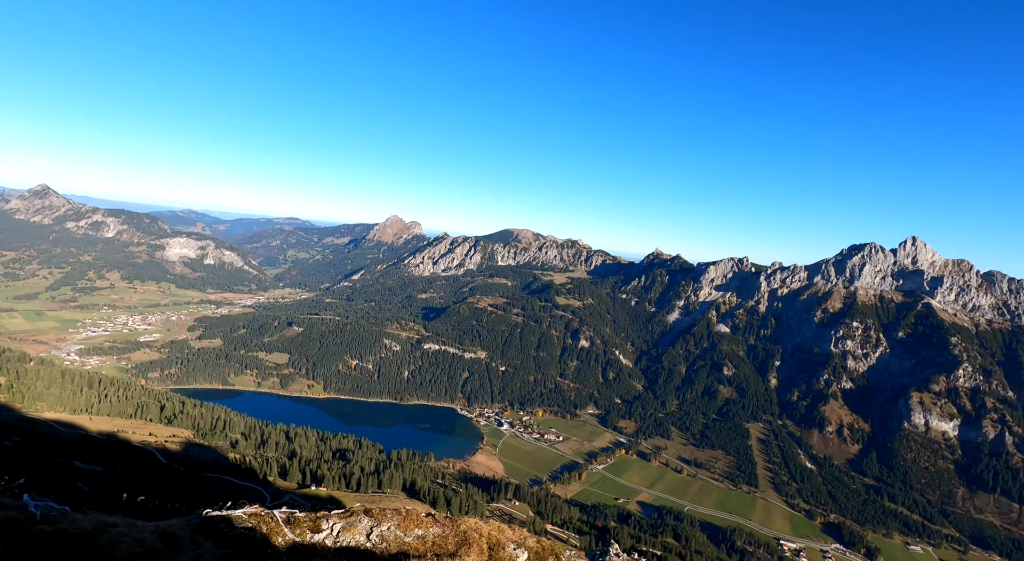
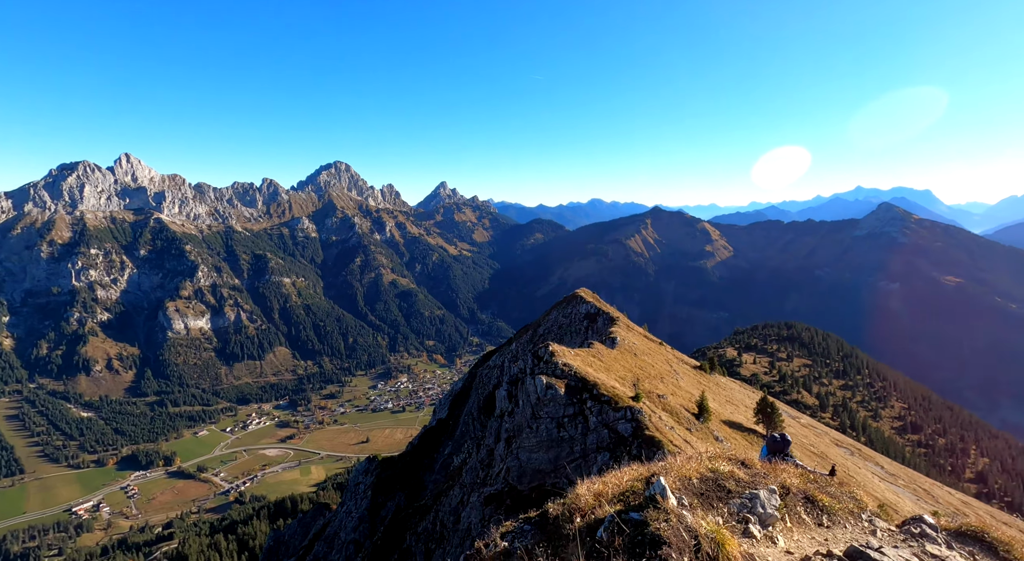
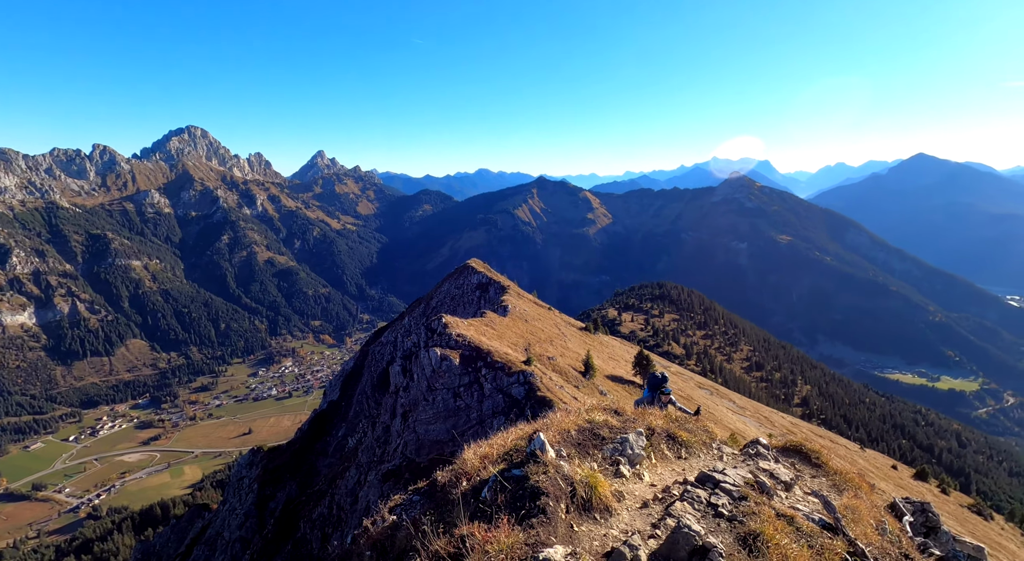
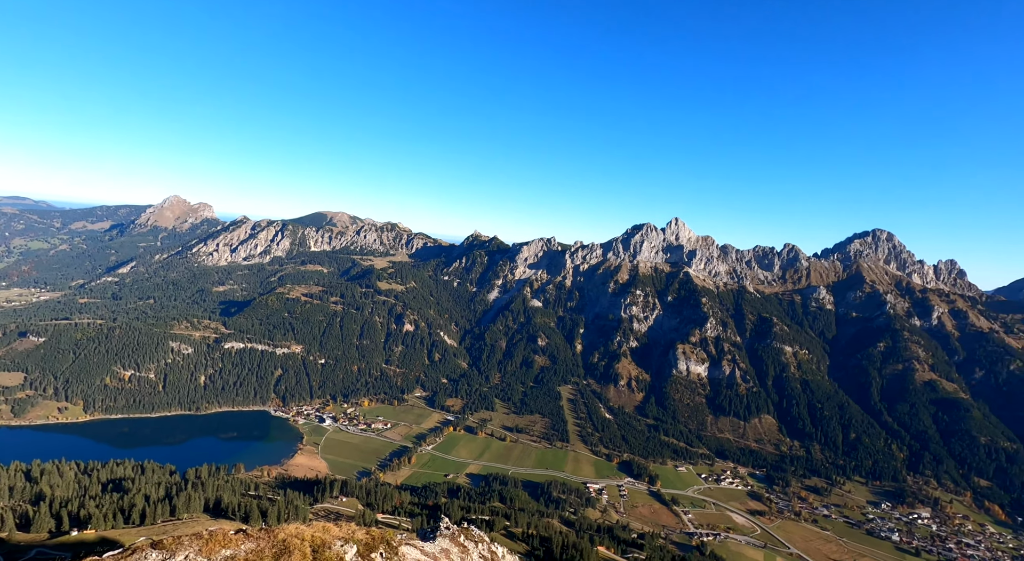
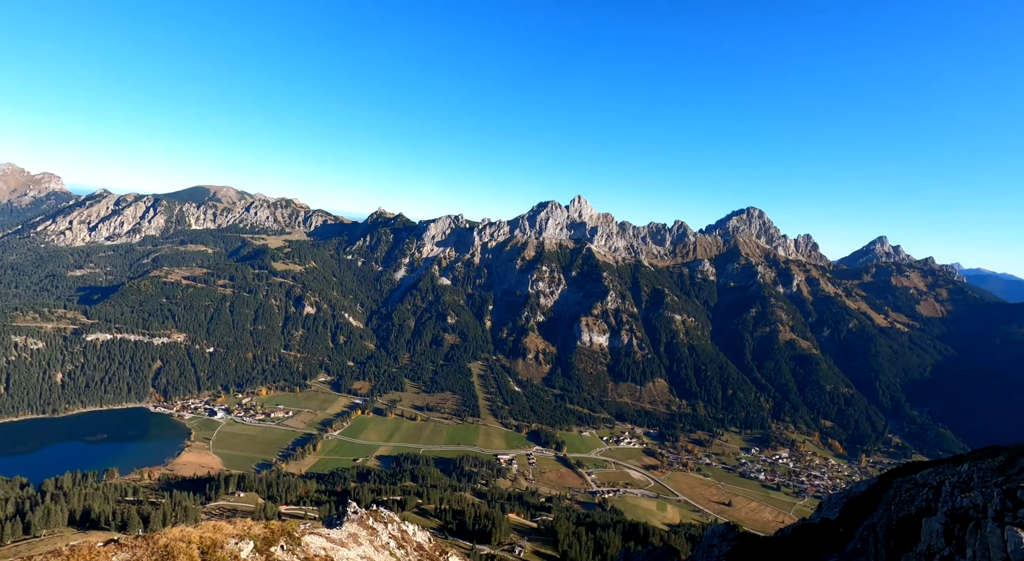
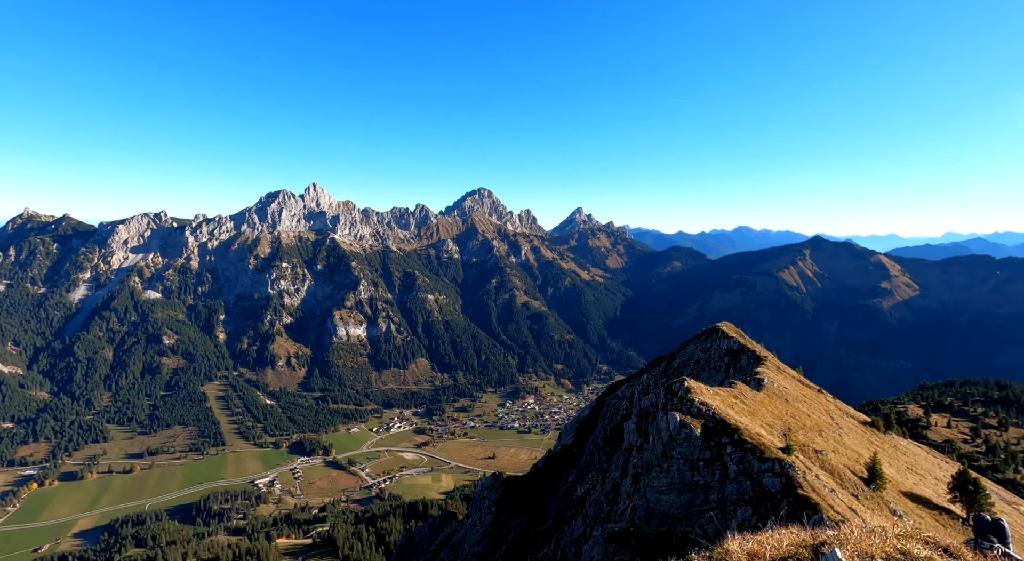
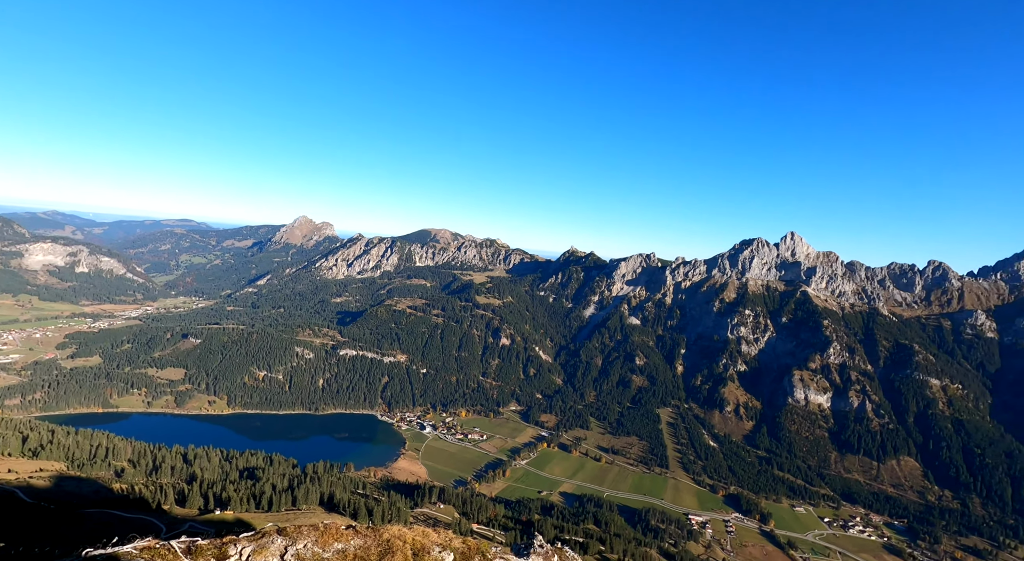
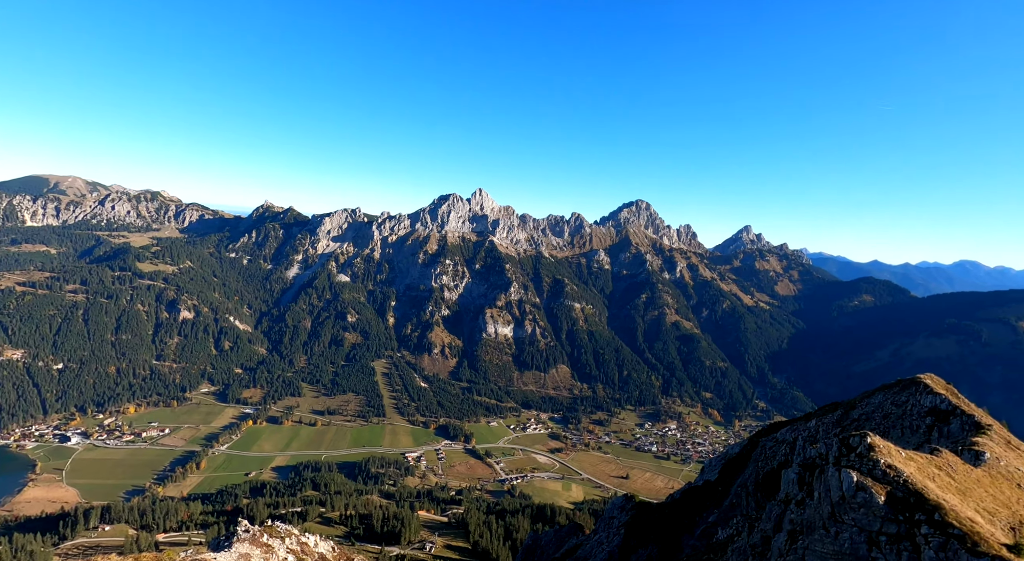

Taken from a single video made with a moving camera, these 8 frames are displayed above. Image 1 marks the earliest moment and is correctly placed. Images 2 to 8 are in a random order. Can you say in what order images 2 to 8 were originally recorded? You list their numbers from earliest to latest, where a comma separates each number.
7, 4, 5, 8, 6, 2, 3
